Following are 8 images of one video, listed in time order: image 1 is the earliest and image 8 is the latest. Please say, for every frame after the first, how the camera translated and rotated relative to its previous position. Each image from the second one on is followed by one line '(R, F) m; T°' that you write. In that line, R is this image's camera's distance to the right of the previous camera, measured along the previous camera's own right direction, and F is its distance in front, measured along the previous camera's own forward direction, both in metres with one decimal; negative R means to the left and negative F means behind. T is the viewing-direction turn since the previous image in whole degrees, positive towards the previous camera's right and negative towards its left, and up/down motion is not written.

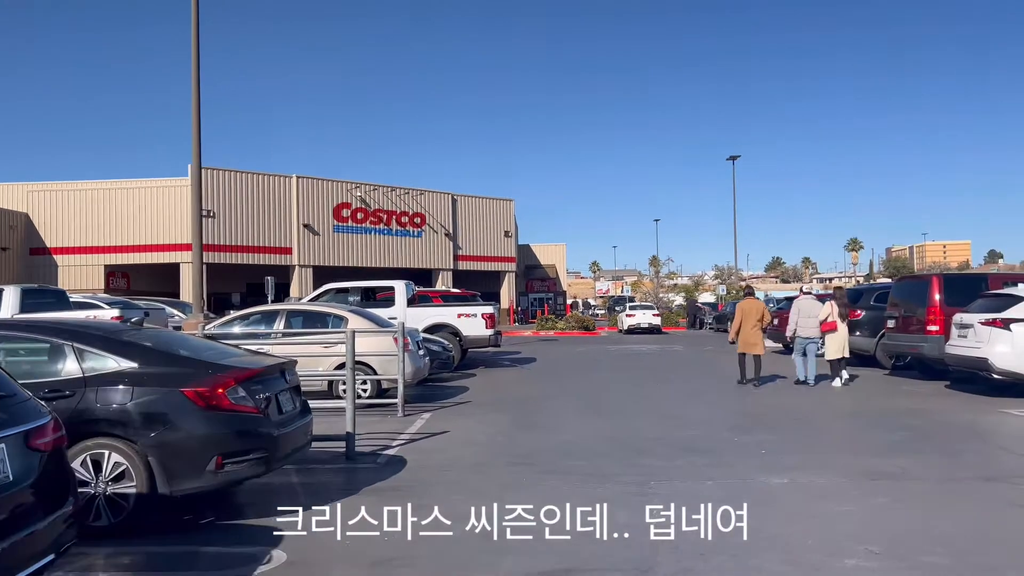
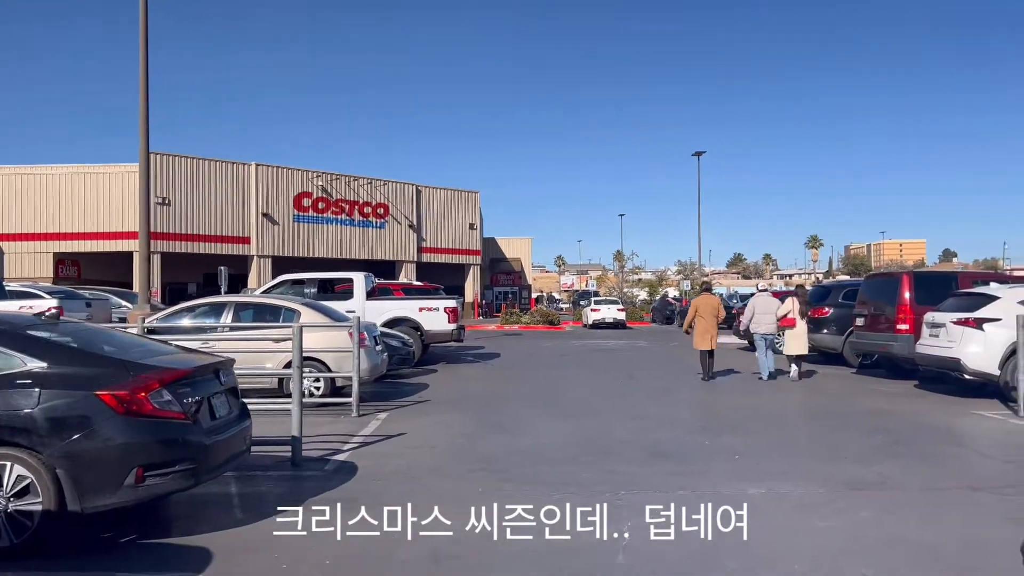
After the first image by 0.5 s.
(0.0, +0.5) m; +3°
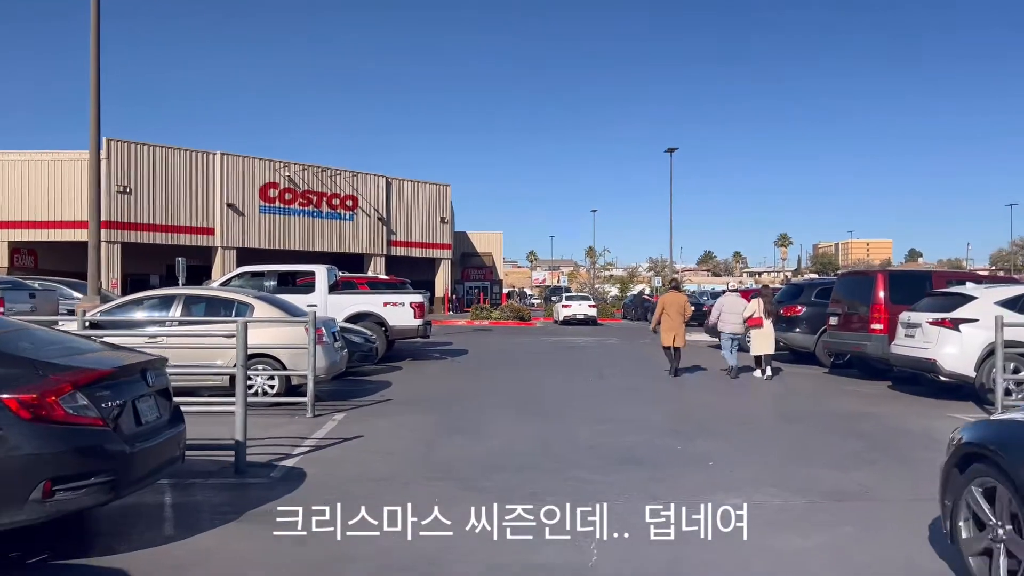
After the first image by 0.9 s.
(+0.1, +0.5) m; +2°
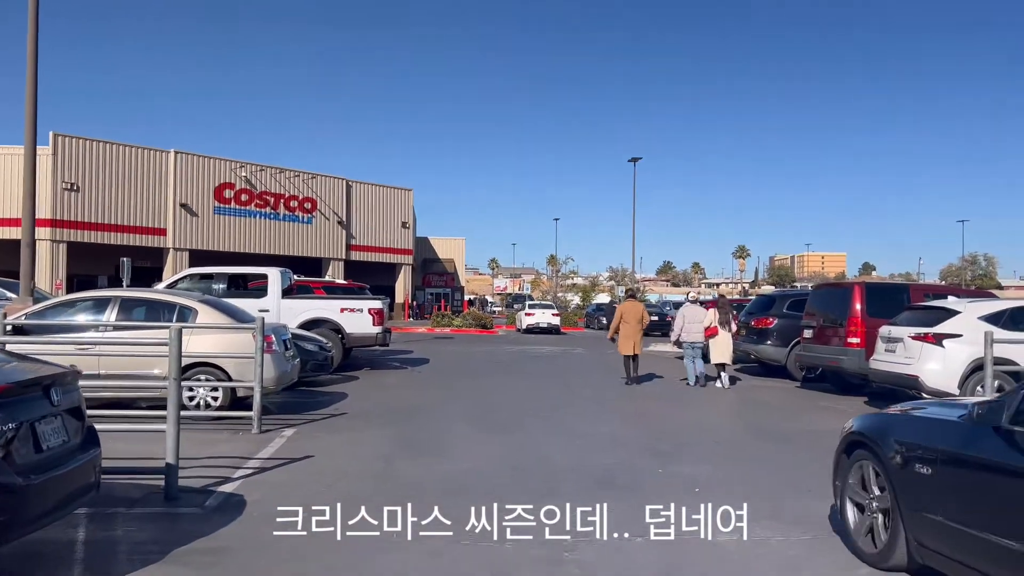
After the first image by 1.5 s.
(-0.1, +0.7) m; +3°
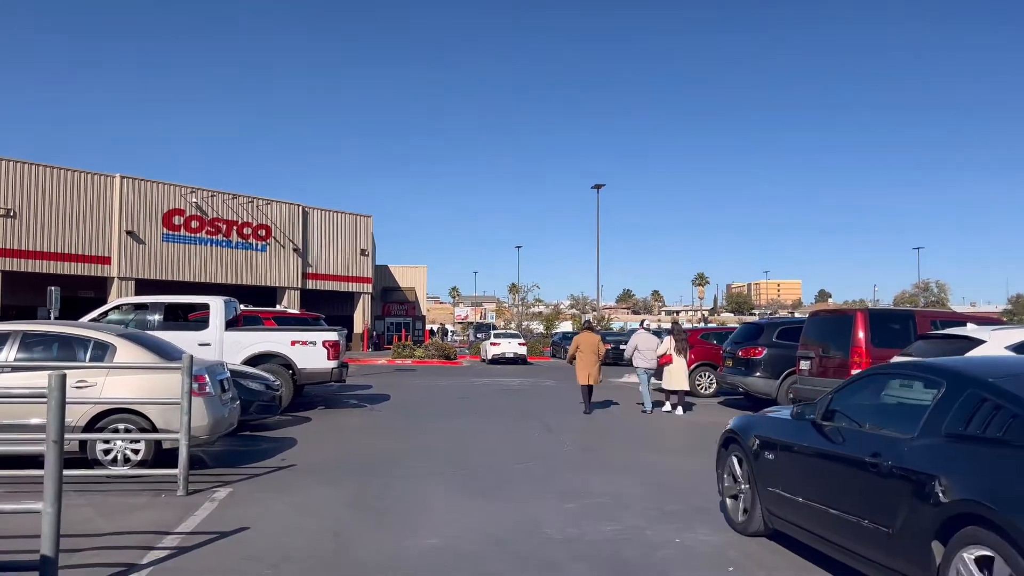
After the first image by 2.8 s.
(-0.2, +1.3) m; +3°
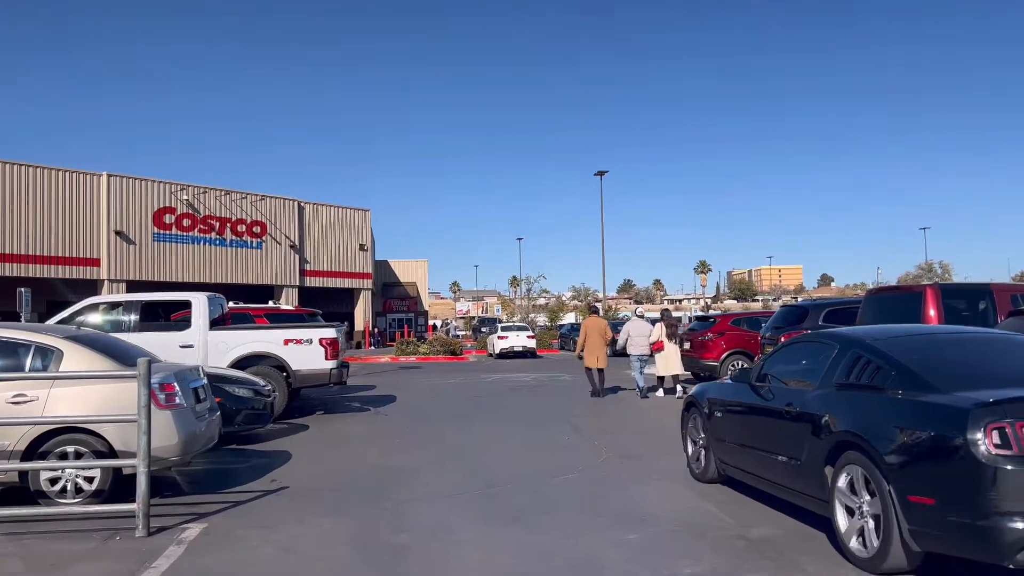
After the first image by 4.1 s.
(-0.3, +1.5) m; 0°
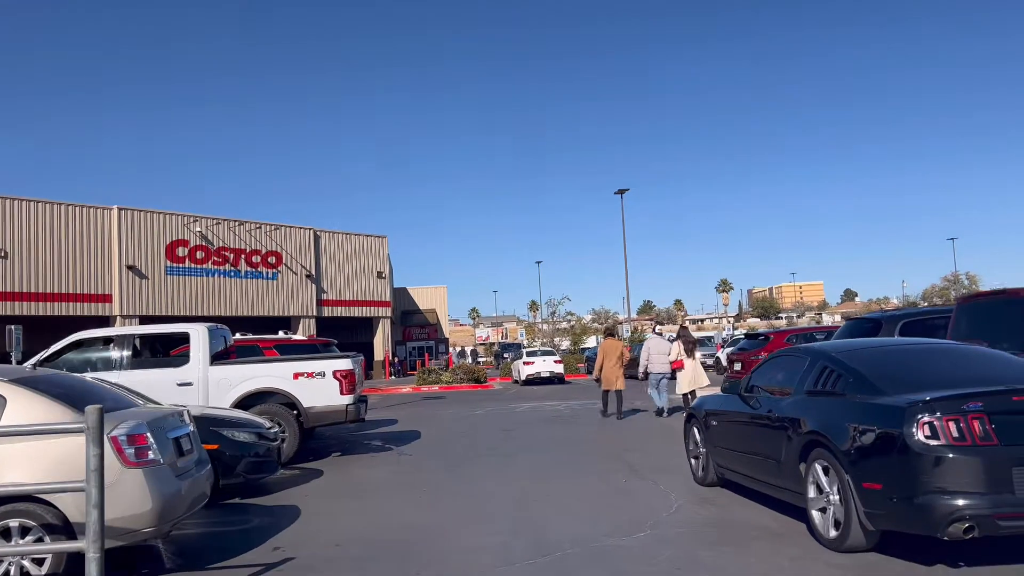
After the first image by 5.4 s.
(-0.2, +1.4) m; -1°
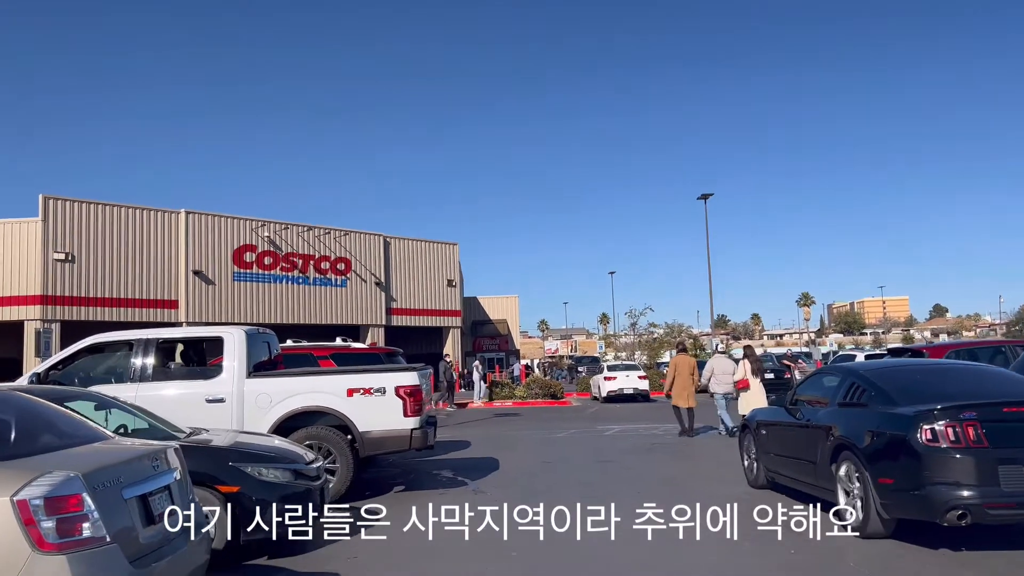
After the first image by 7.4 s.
(-0.4, +2.2) m; -5°
